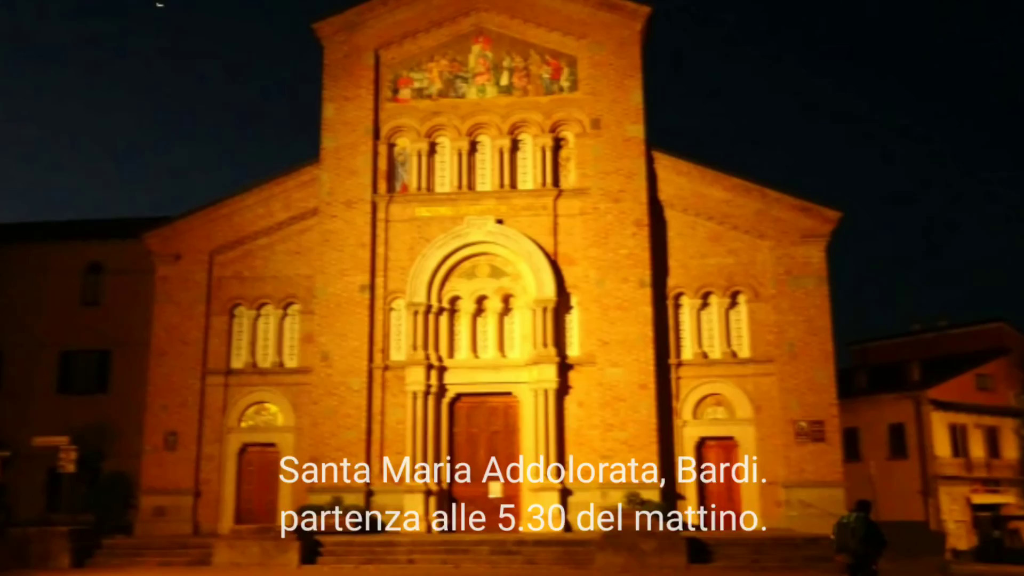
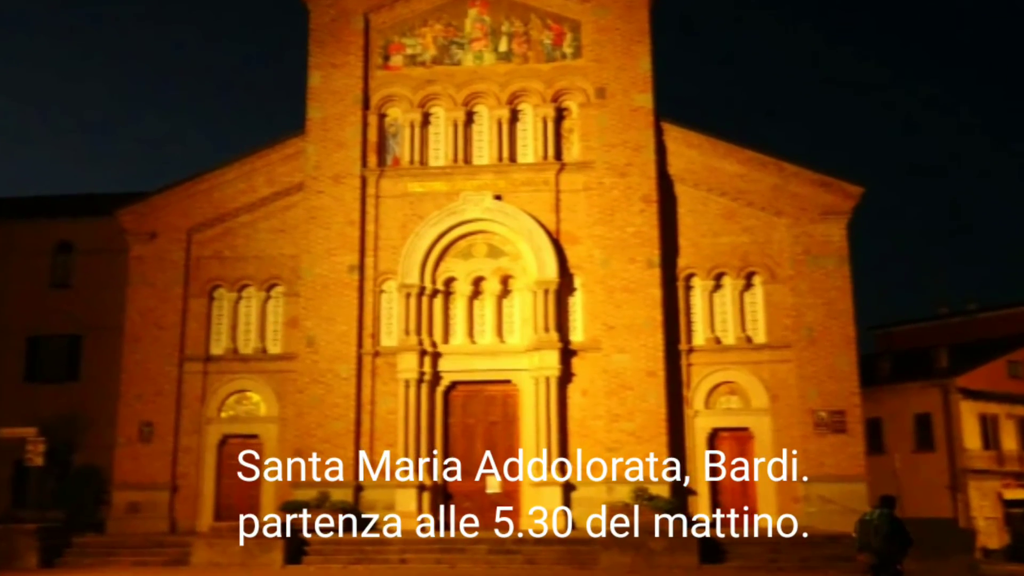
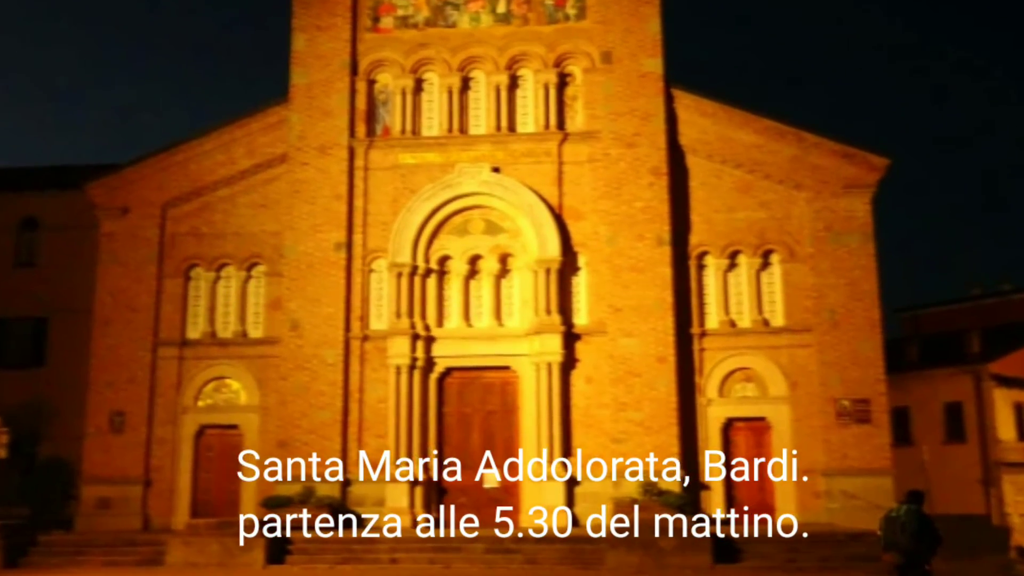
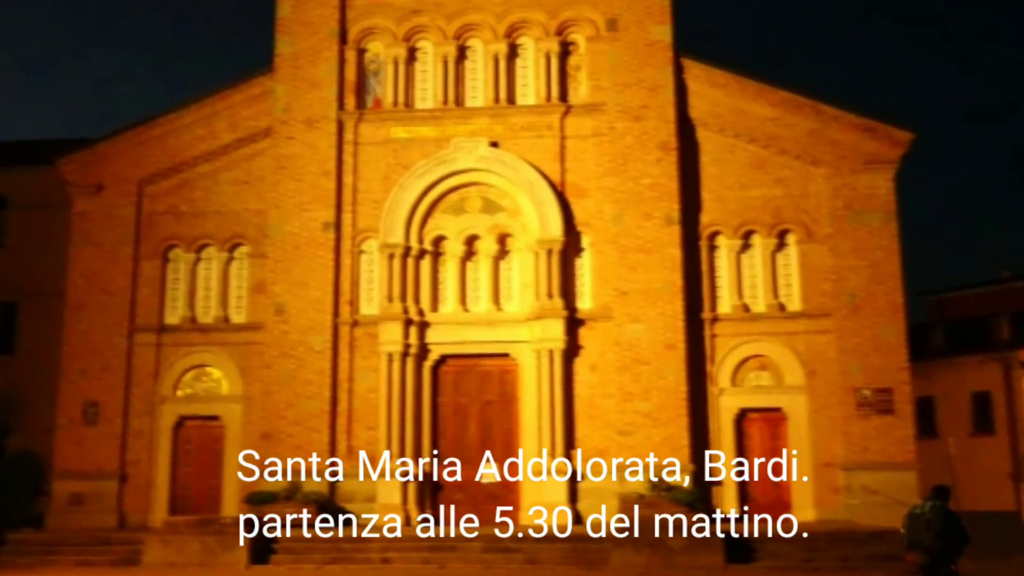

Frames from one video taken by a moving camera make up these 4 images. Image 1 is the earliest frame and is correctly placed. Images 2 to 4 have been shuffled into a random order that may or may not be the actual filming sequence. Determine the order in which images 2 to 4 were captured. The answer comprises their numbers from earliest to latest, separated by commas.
2, 3, 4
